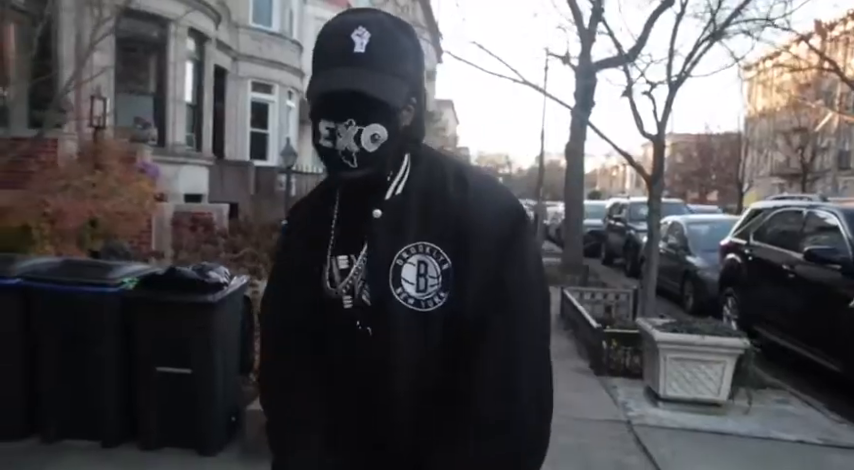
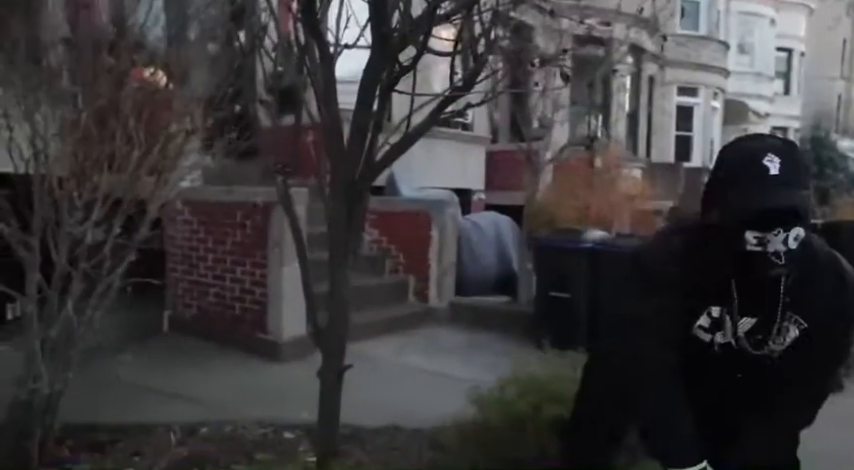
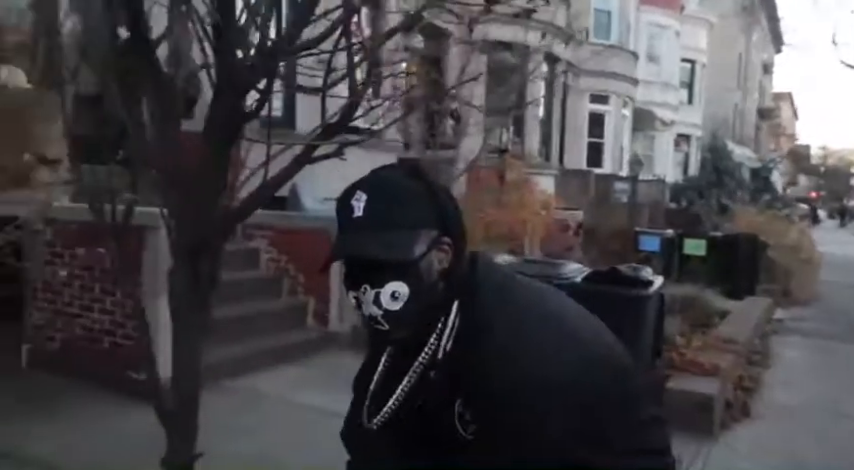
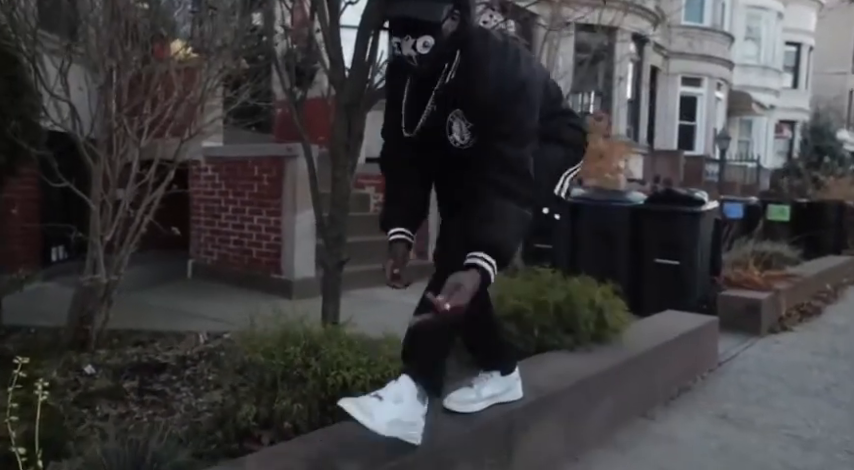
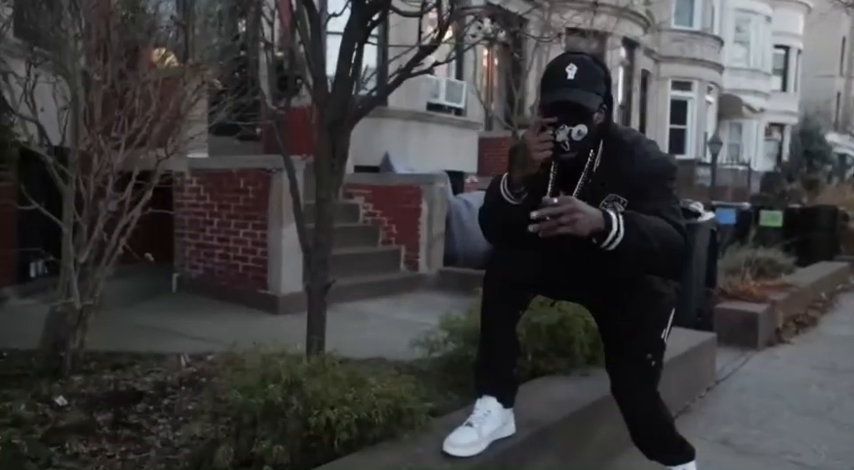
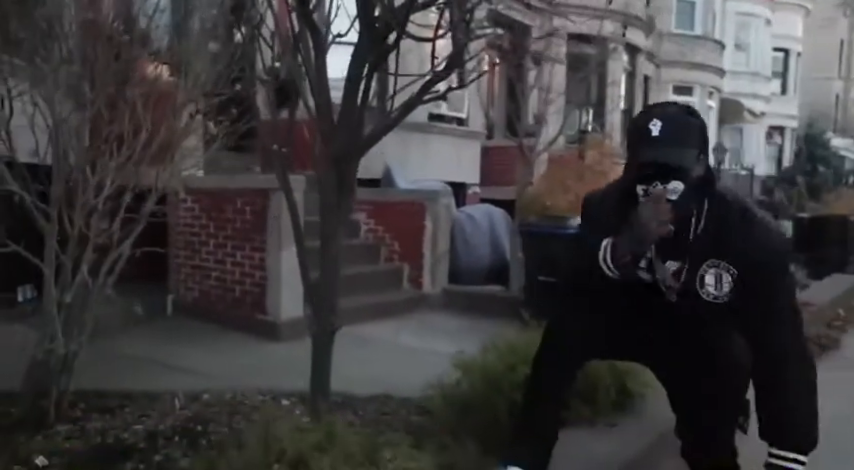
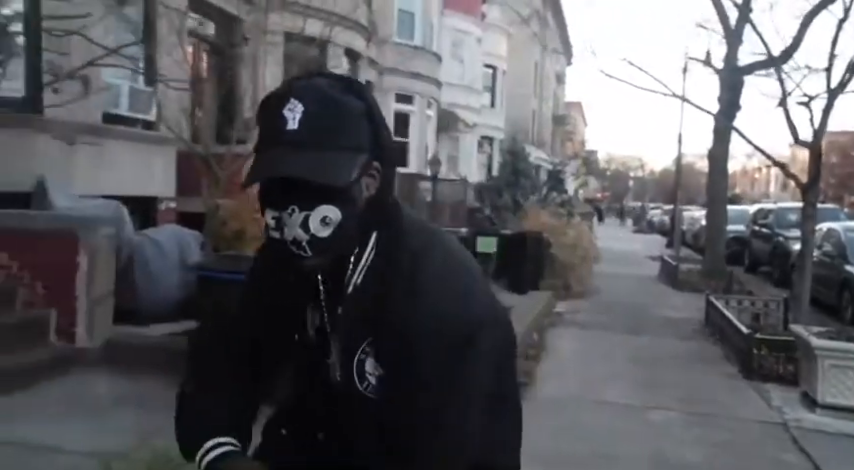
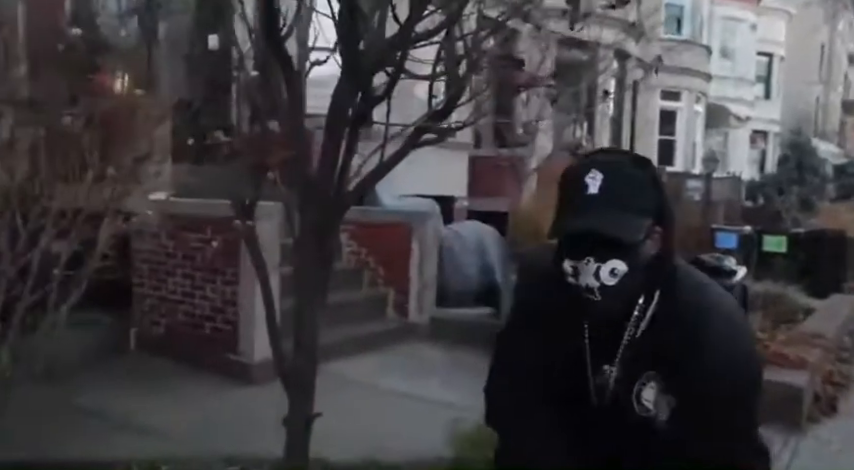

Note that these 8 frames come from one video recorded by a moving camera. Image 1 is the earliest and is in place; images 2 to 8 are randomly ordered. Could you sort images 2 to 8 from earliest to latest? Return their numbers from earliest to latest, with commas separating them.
7, 3, 8, 2, 6, 5, 4
